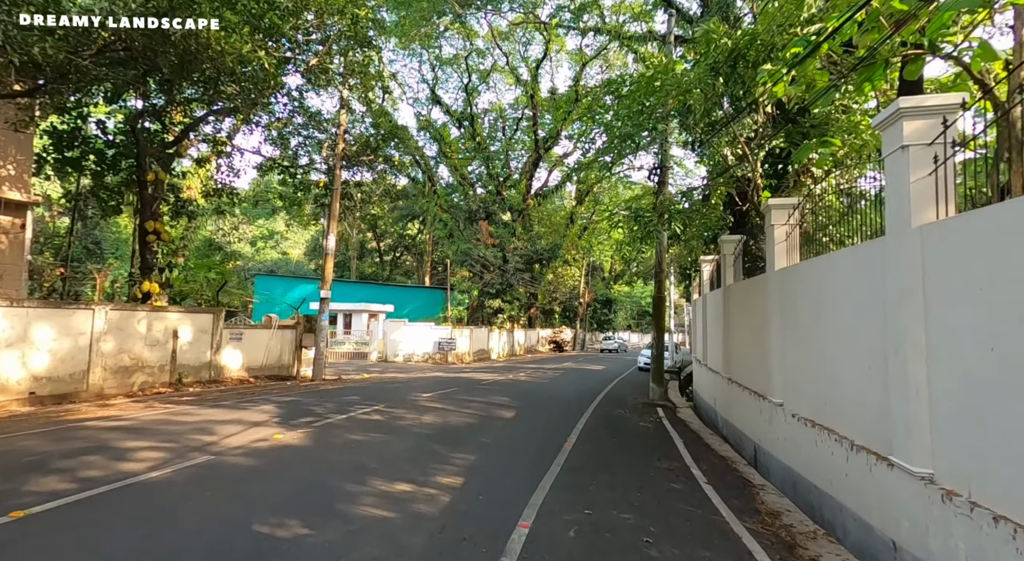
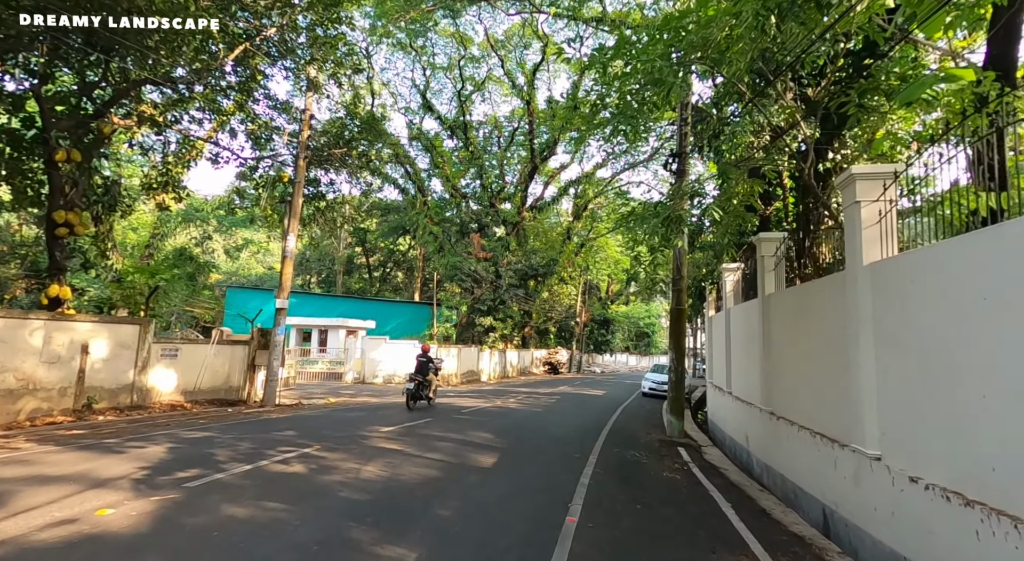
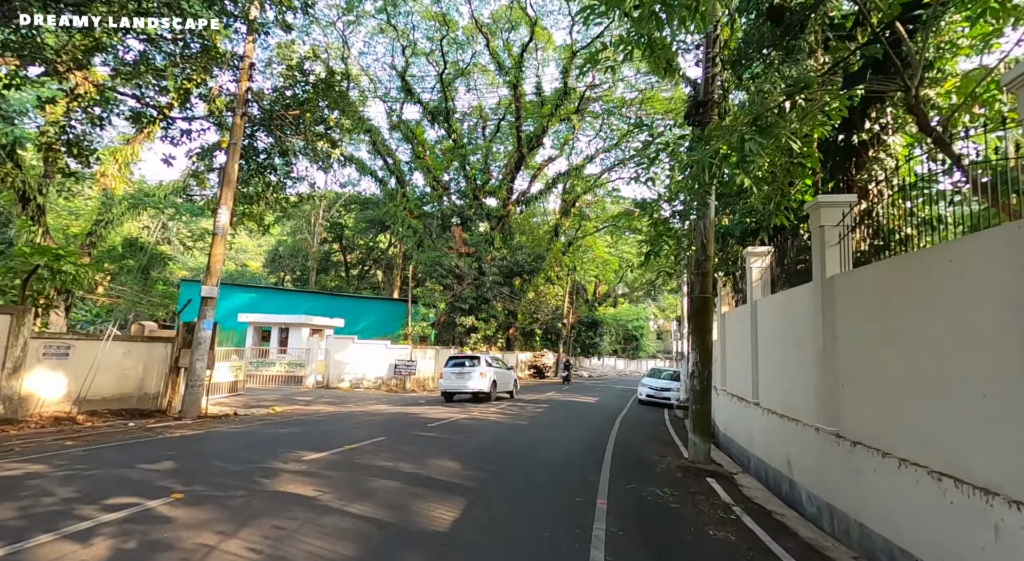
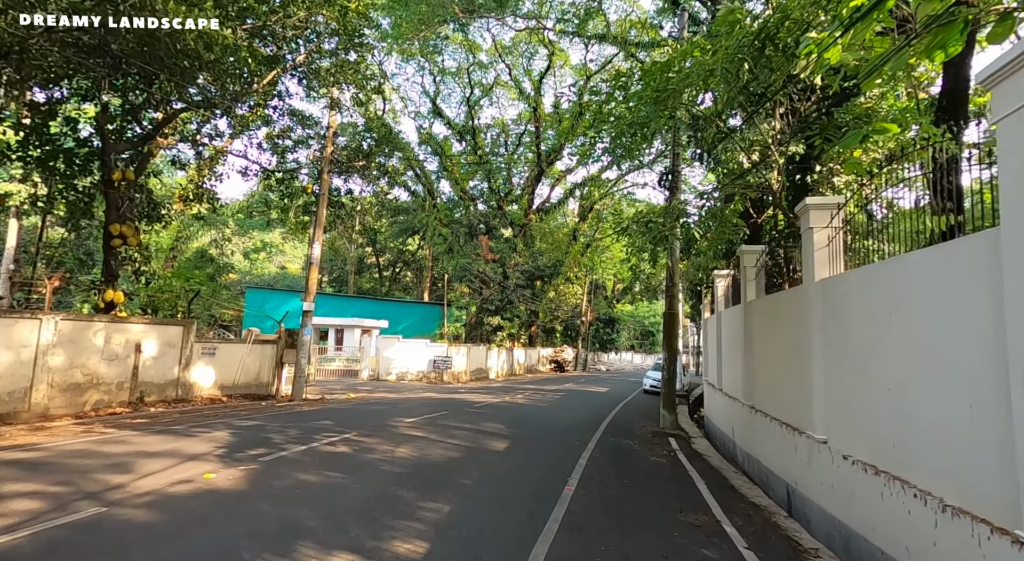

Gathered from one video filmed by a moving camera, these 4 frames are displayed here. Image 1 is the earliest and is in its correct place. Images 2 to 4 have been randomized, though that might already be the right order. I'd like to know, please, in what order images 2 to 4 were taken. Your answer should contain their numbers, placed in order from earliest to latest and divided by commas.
4, 2, 3
